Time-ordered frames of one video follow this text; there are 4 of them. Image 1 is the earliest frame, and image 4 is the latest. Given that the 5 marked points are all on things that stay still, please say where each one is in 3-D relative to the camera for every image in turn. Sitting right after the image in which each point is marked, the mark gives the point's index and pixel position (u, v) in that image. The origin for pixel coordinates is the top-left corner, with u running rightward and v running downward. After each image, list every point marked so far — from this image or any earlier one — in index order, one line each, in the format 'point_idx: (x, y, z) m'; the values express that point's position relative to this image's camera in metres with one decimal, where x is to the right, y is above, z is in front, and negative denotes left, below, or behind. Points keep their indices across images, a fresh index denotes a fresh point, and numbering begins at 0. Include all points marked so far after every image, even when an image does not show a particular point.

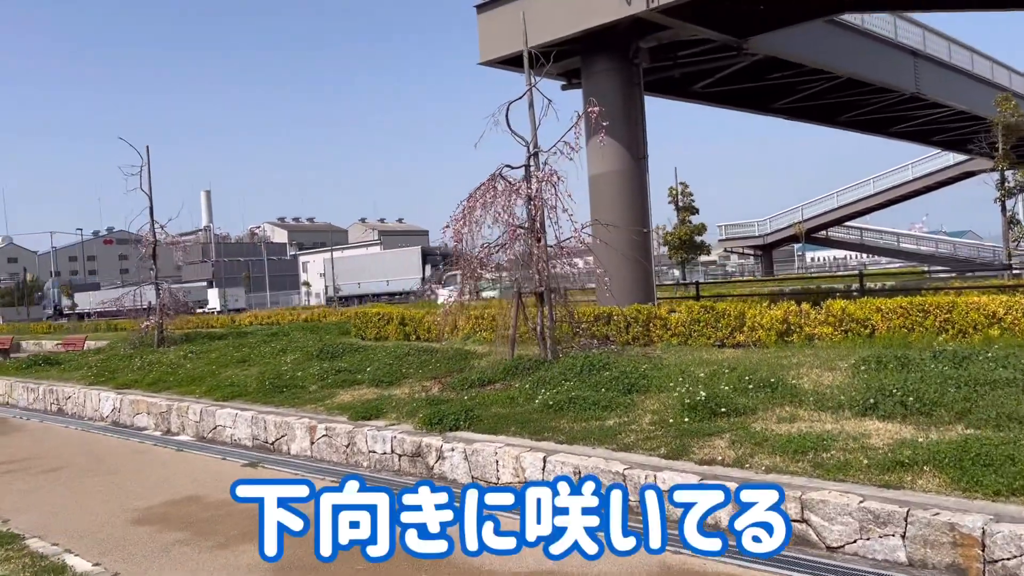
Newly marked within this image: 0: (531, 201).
0: (+0.2, +0.9, +9.2) m
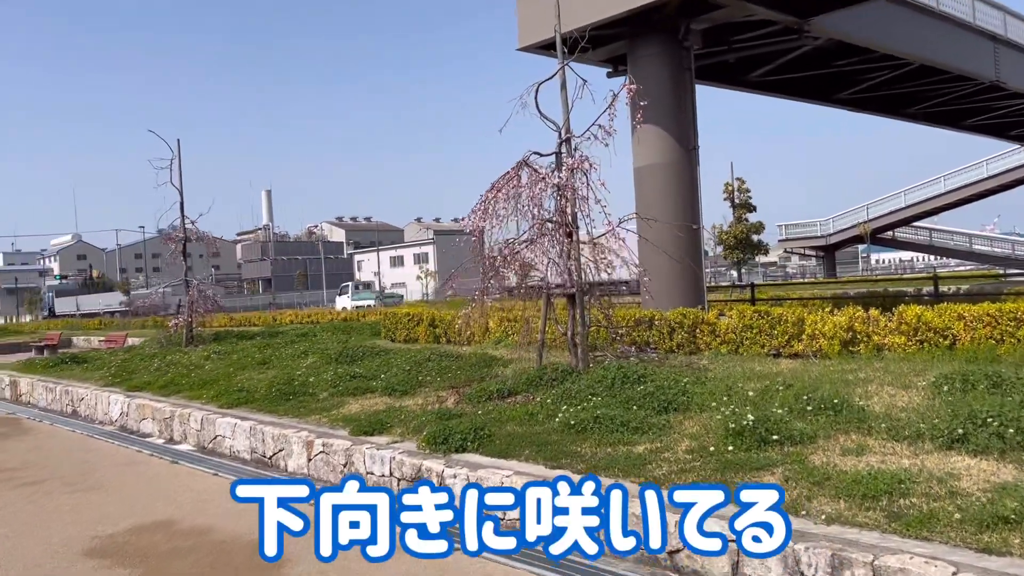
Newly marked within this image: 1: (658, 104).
0: (+0.5, +0.9, +8.2) m
1: (+2.2, +2.8, +12.9) m
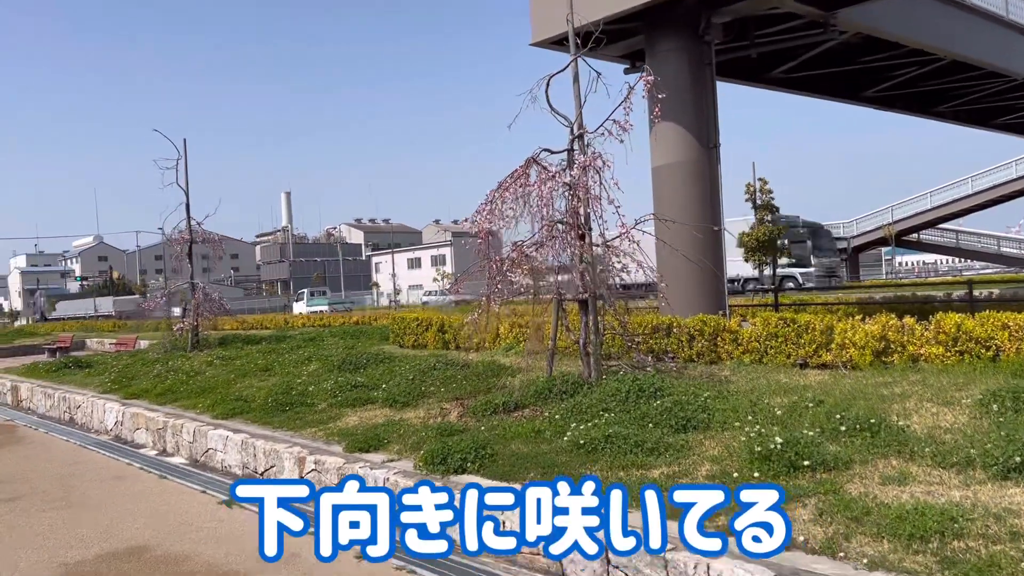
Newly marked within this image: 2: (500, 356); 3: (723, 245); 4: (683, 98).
0: (+0.5, +0.9, +7.7) m
1: (+2.4, +2.7, +12.4) m
2: (-0.1, -0.8, +10.4) m
3: (+3.0, +0.6, +12.4) m
4: (+2.5, +2.8, +12.4) m
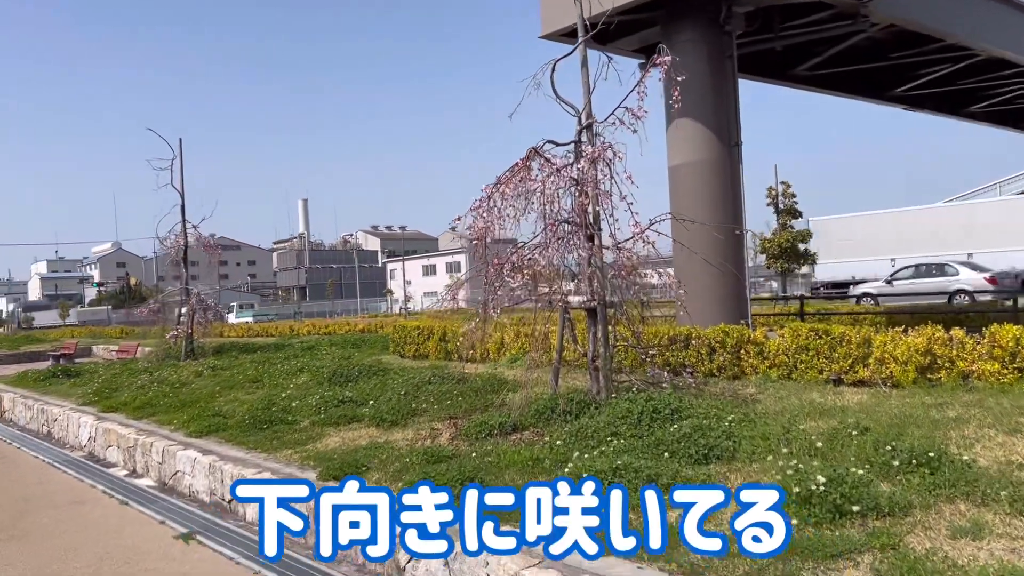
0: (+0.6, +0.8, +6.9) m
1: (+2.5, +2.6, +11.6) m
2: (-0.1, -0.9, +9.6) m
3: (+3.1, +0.5, +11.5) m
4: (+2.6, +2.6, +11.6) m
